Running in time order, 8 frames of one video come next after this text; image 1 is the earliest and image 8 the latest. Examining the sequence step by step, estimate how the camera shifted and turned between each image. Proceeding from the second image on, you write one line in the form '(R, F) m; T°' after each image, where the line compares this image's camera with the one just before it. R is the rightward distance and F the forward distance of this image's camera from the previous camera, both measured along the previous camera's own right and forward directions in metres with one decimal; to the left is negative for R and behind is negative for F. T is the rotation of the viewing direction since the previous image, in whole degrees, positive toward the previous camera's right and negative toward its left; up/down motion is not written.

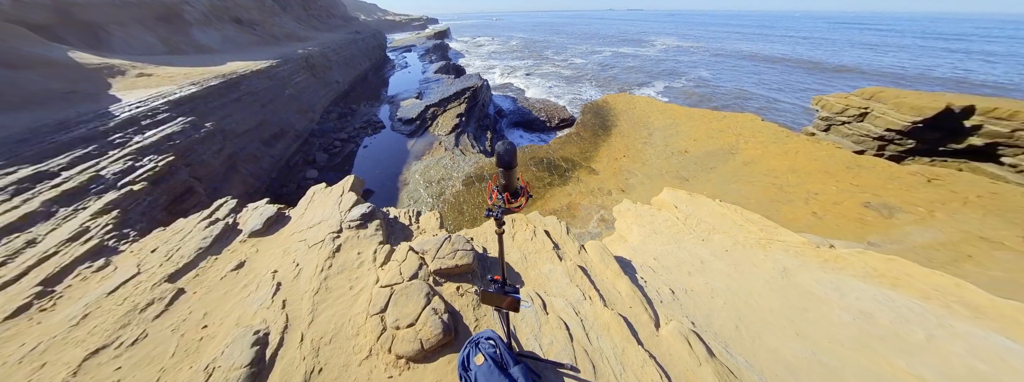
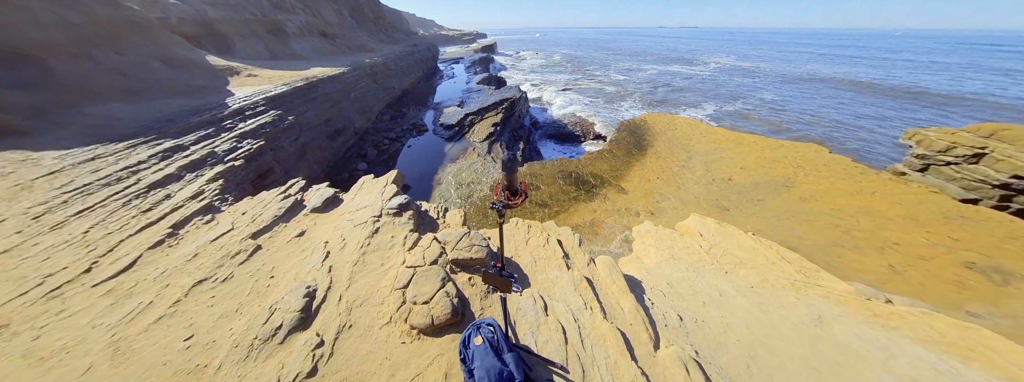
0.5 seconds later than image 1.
(+0.2, -0.3) m; -7°
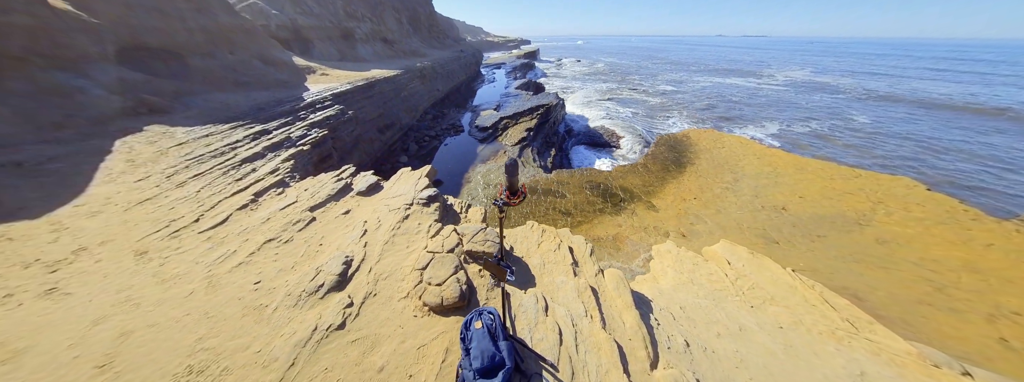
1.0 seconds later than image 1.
(+0.2, -0.2) m; -7°
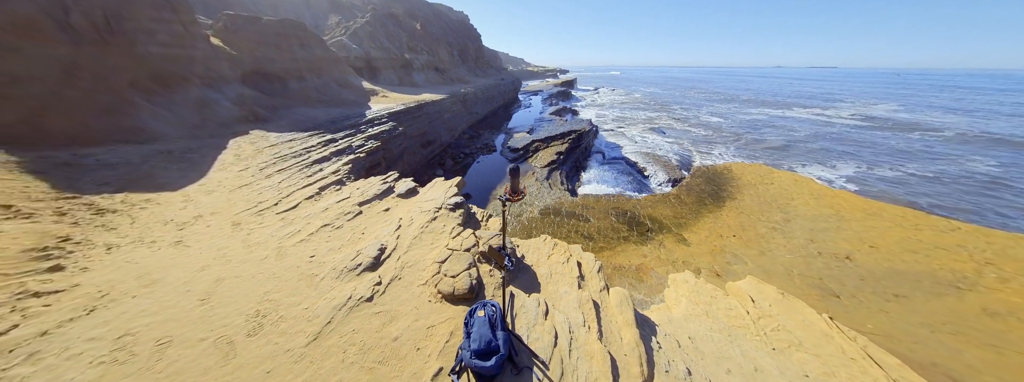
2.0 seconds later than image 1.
(+0.3, -0.4) m; -8°
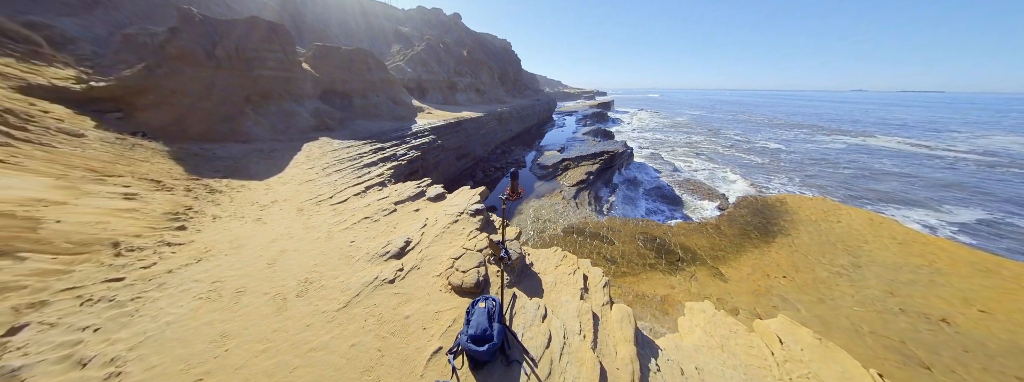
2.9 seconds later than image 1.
(+0.4, -0.4) m; -8°
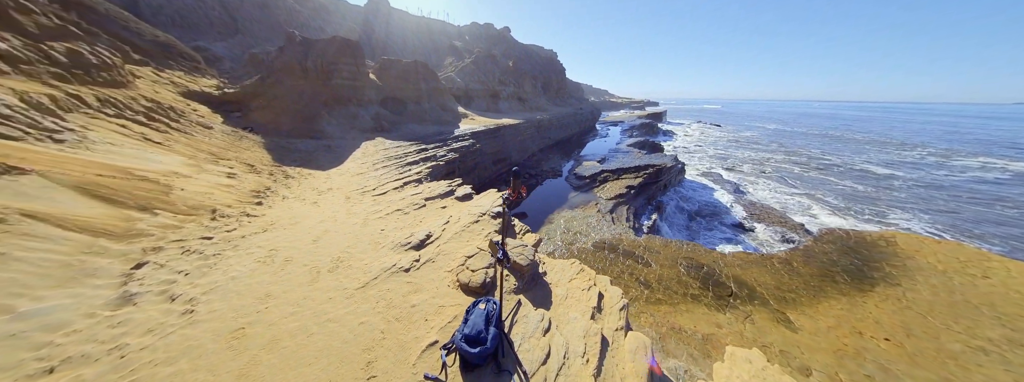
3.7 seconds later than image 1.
(+0.4, +0.1) m; -10°
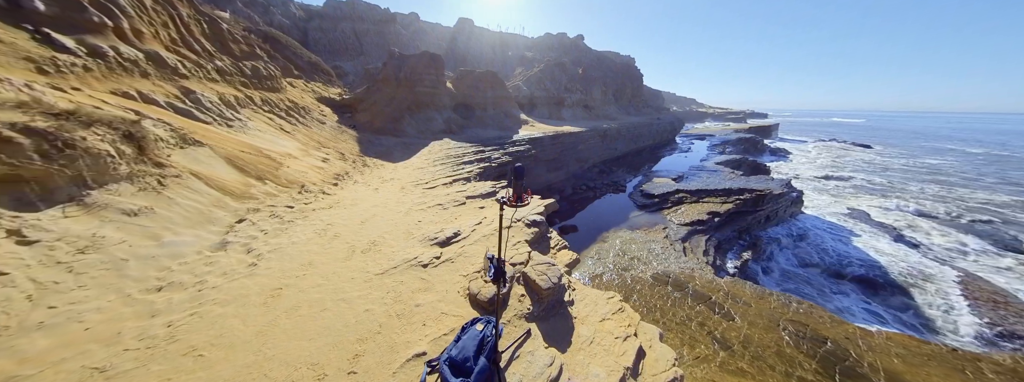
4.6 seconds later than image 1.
(+0.5, +0.7) m; -15°
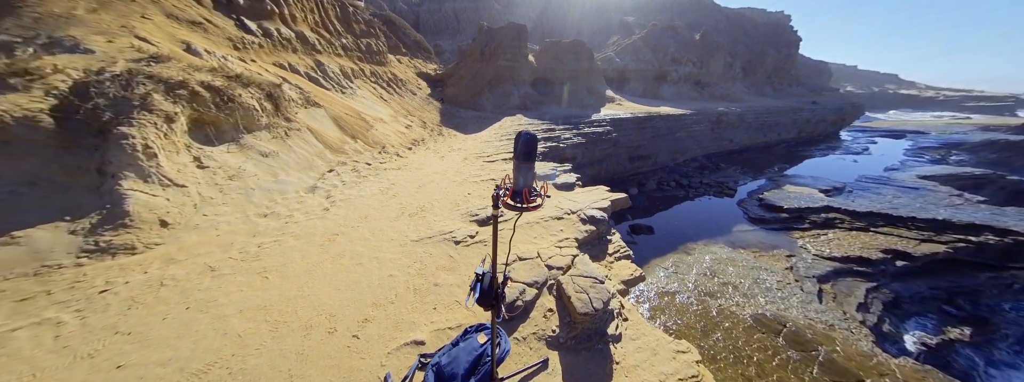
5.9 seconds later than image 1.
(+0.4, +0.9) m; -17°
